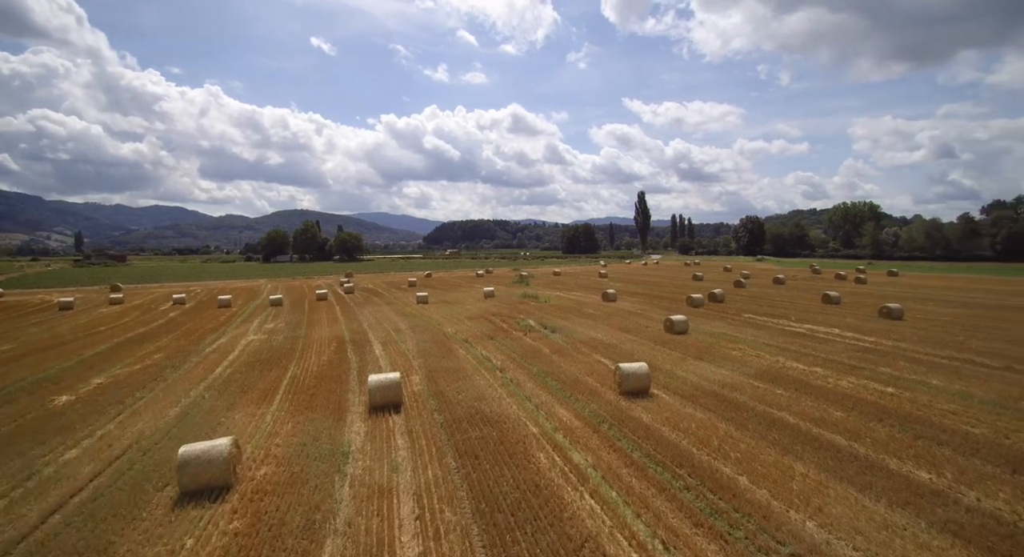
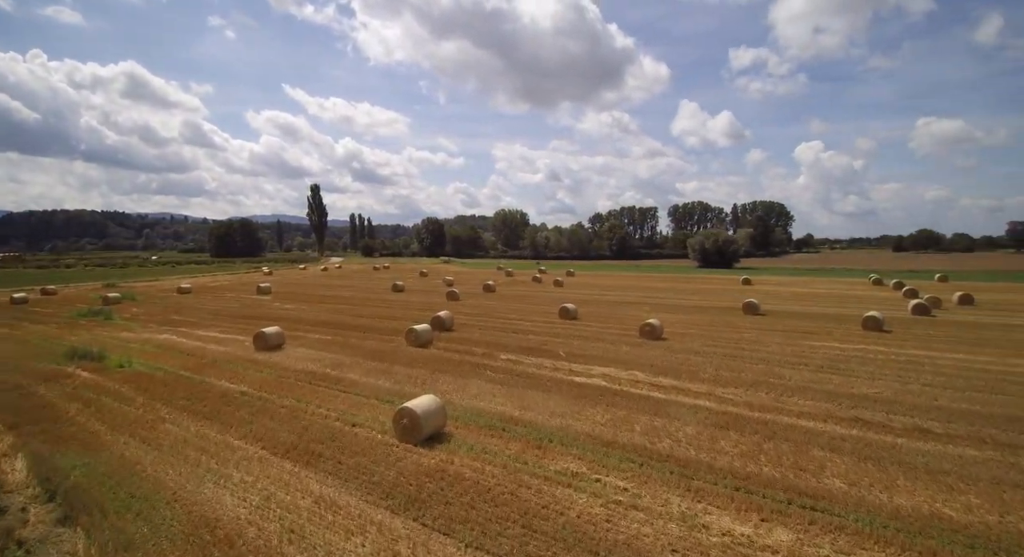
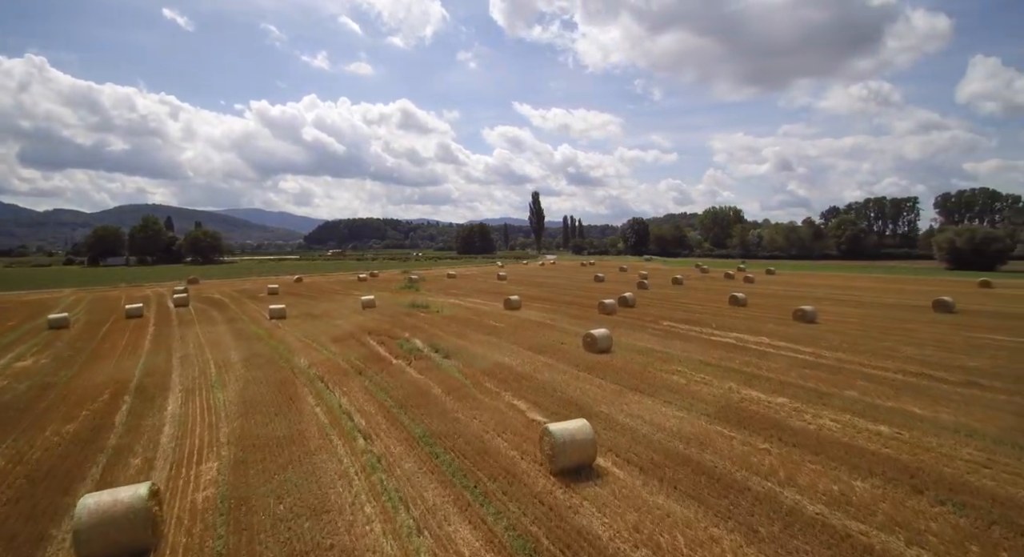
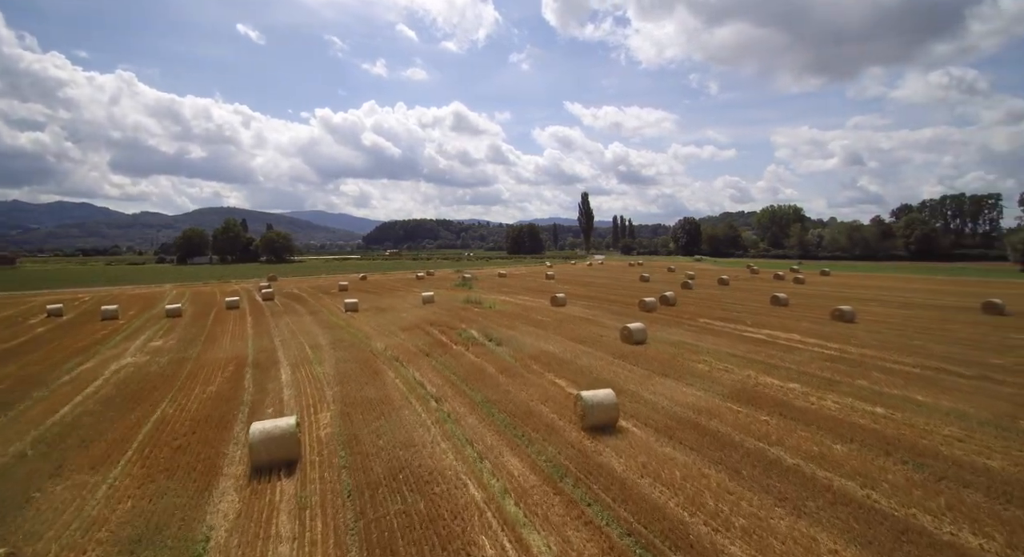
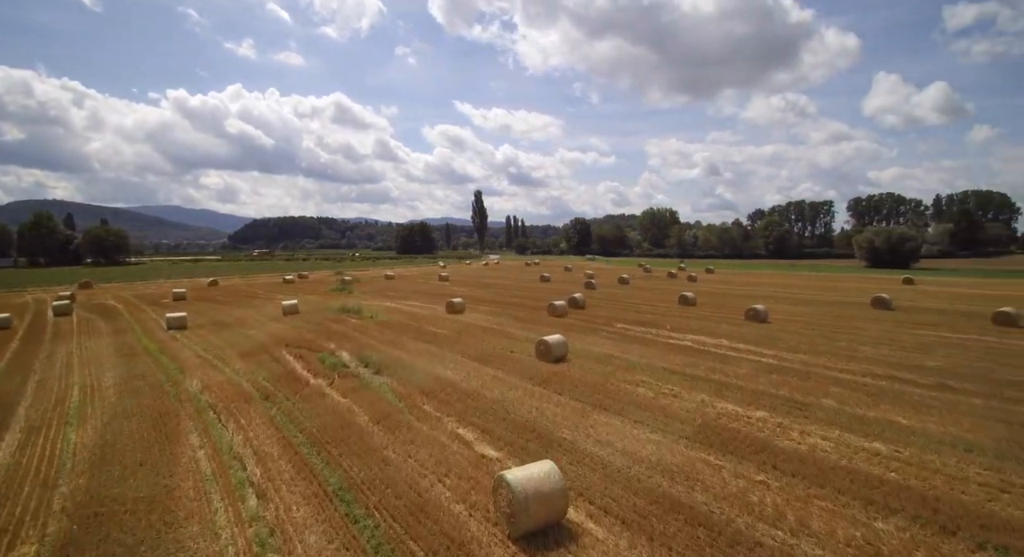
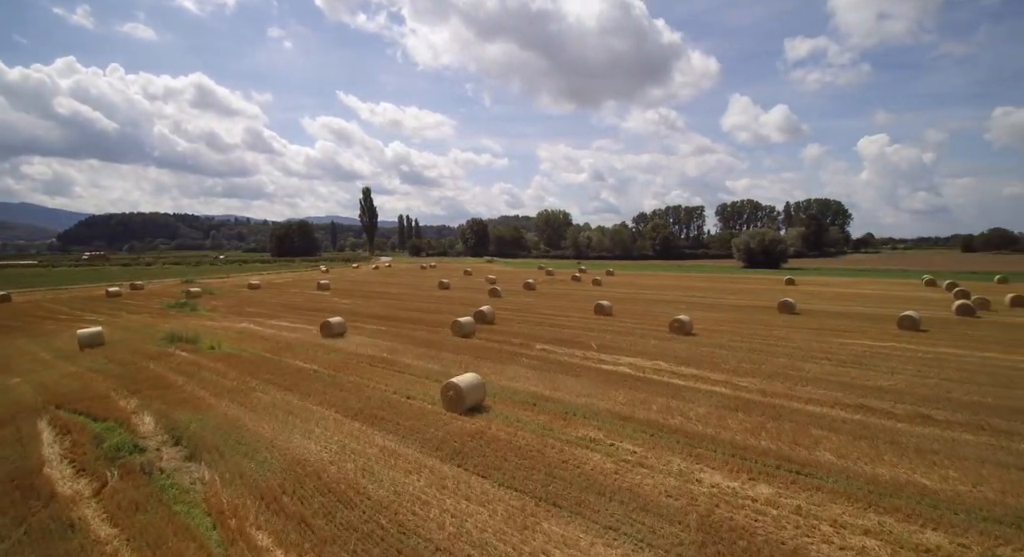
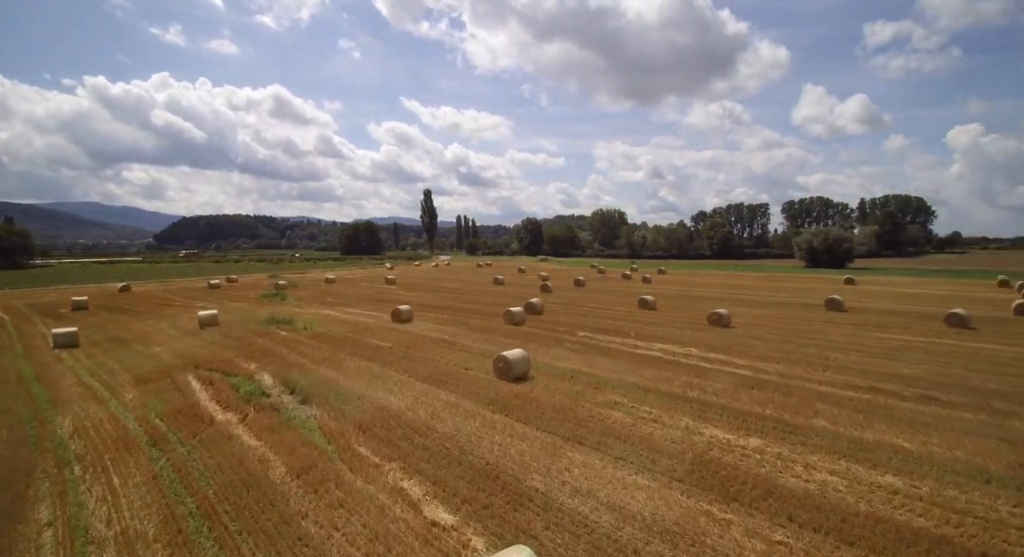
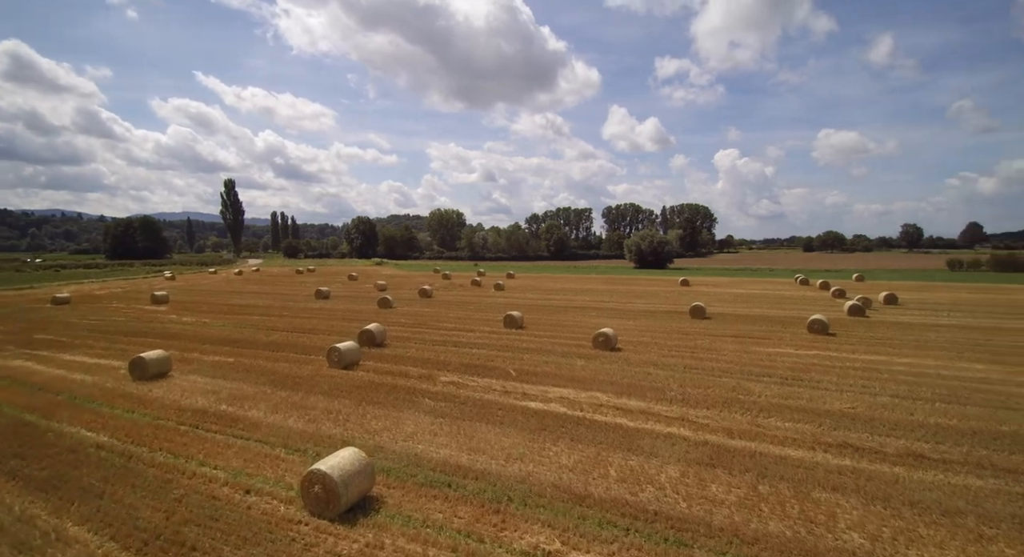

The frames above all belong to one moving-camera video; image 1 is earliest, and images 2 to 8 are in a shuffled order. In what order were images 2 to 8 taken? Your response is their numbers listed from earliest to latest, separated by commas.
4, 3, 5, 7, 6, 2, 8
